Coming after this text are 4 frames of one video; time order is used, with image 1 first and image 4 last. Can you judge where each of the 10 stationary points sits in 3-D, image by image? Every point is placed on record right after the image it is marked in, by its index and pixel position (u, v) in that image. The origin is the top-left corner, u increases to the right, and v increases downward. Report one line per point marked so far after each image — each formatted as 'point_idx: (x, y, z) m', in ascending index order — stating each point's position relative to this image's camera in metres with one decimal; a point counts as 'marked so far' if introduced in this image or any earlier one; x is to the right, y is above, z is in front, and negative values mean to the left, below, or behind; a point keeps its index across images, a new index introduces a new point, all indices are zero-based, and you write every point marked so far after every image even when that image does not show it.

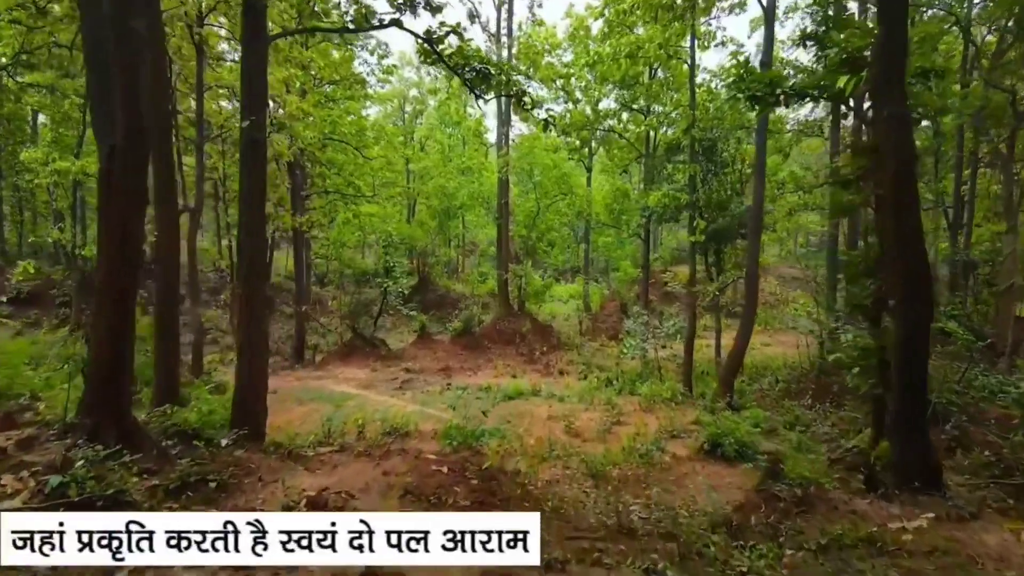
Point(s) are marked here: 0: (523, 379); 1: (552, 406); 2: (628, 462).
0: (+0.2, -1.6, +14.6) m
1: (+0.5, -1.5, +10.7) m
2: (+1.0, -1.5, +7.4) m
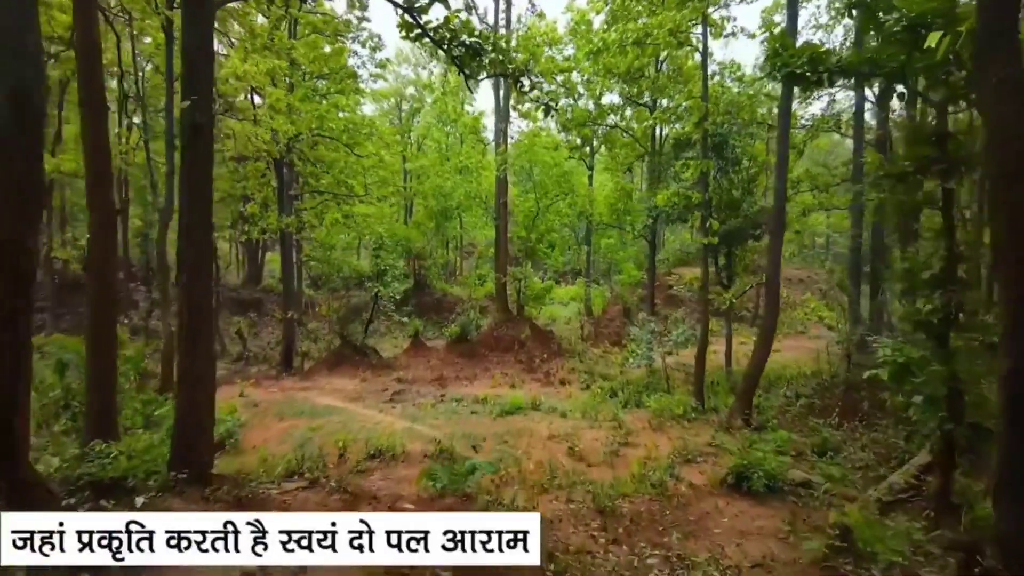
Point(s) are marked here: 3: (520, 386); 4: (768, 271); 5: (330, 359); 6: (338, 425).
0: (+0.2, -1.6, +13.7) m
1: (+0.5, -1.6, +9.9) m
2: (+1.0, -1.6, +6.6) m
3: (+0.1, -1.7, +14.3) m
4: (+2.7, +0.2, +9.0) m
5: (-3.0, -1.2, +14.2) m
6: (-2.1, -1.6, +10.1) m
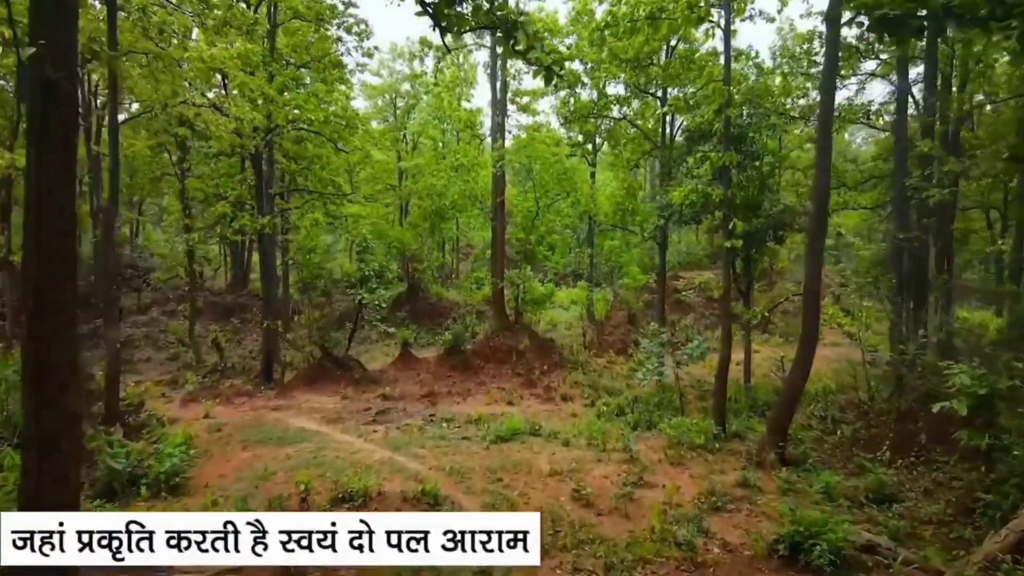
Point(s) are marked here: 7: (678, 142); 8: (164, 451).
0: (+0.1, -1.7, +12.4) m
1: (+0.4, -1.7, +8.6) m
2: (+0.9, -1.7, +5.3) m
3: (+0.1, -1.8, +13.0) m
4: (+2.7, +0.1, +7.7) m
5: (-3.1, -1.3, +12.9) m
6: (-2.1, -1.7, +8.9) m
7: (+2.6, +2.3, +13.6) m
8: (-3.3, -1.6, +8.2) m
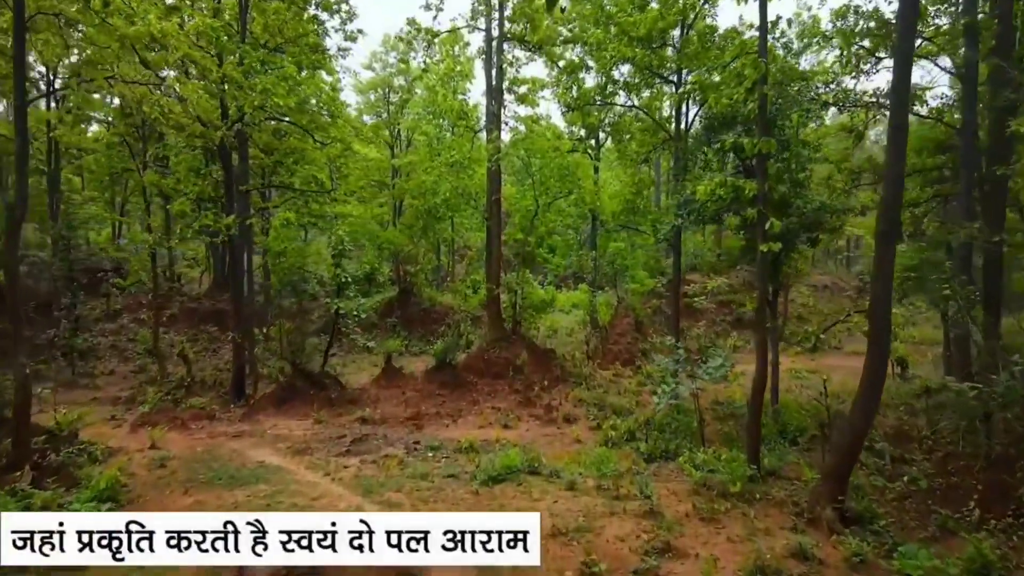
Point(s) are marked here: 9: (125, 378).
0: (+0.1, -1.9, +11.0) m
1: (+0.4, -1.8, +7.1) m
2: (+0.9, -1.8, +3.8) m
3: (0.0, -1.9, +11.5) m
4: (+2.6, 0.0, +6.2) m
5: (-3.1, -1.4, +11.4) m
6: (-2.2, -1.8, +7.4) m
7: (+2.6, +2.2, +12.1) m
8: (-3.4, -1.7, +6.7) m
9: (-7.0, -1.6, +15.5) m
